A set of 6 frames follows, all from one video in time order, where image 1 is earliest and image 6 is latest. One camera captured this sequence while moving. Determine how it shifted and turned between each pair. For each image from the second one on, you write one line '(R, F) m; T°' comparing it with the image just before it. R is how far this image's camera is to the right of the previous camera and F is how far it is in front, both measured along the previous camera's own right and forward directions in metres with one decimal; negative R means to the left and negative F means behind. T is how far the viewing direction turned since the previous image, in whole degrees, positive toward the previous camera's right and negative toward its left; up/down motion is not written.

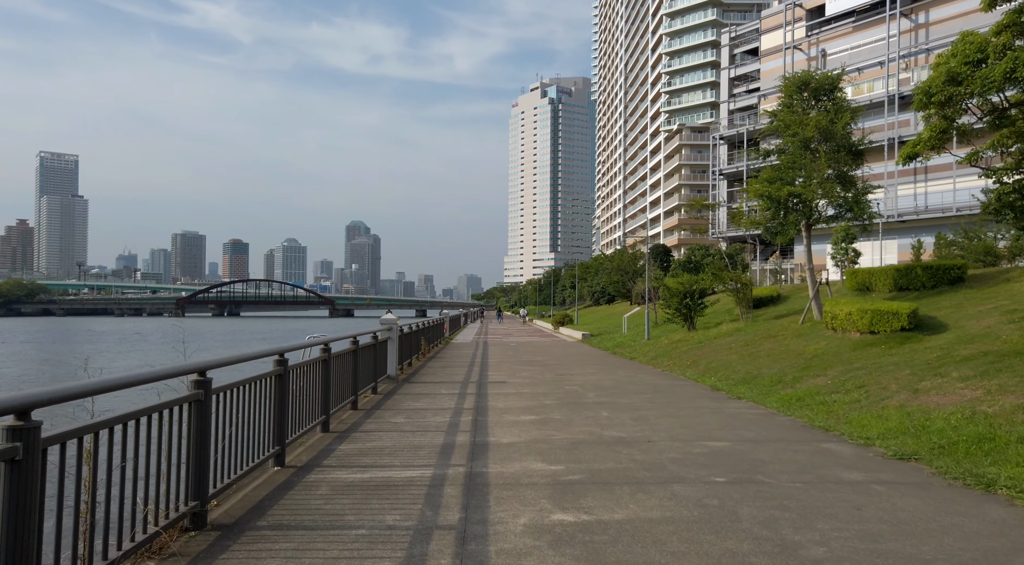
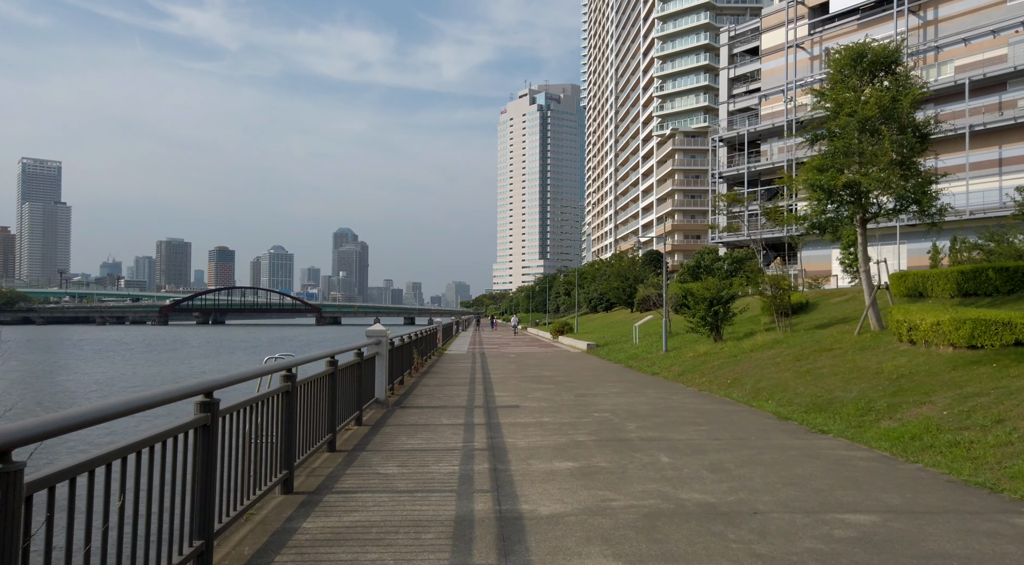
(-0.5, +2.7) m; +1°
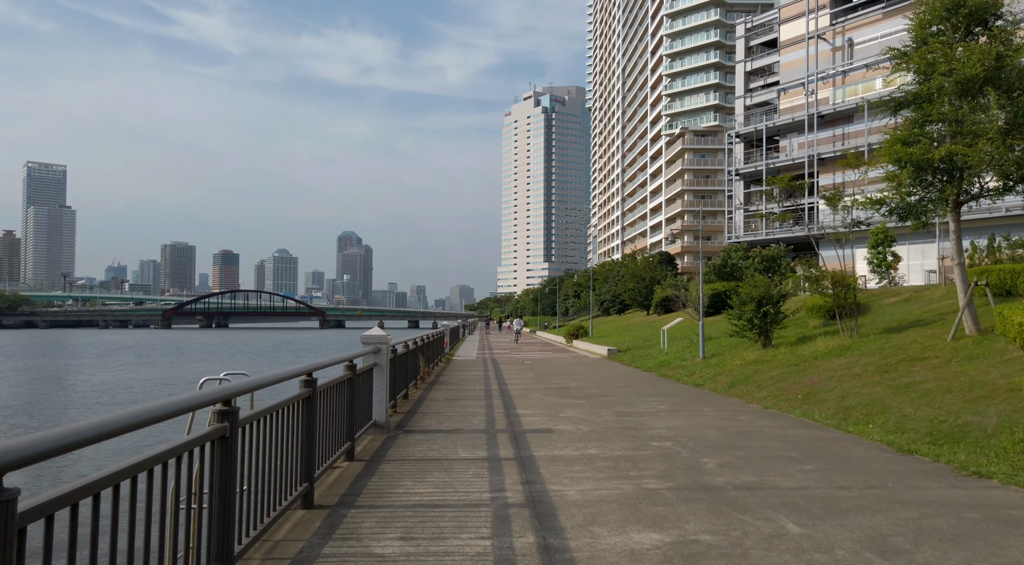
(-0.4, +2.6) m; 0°
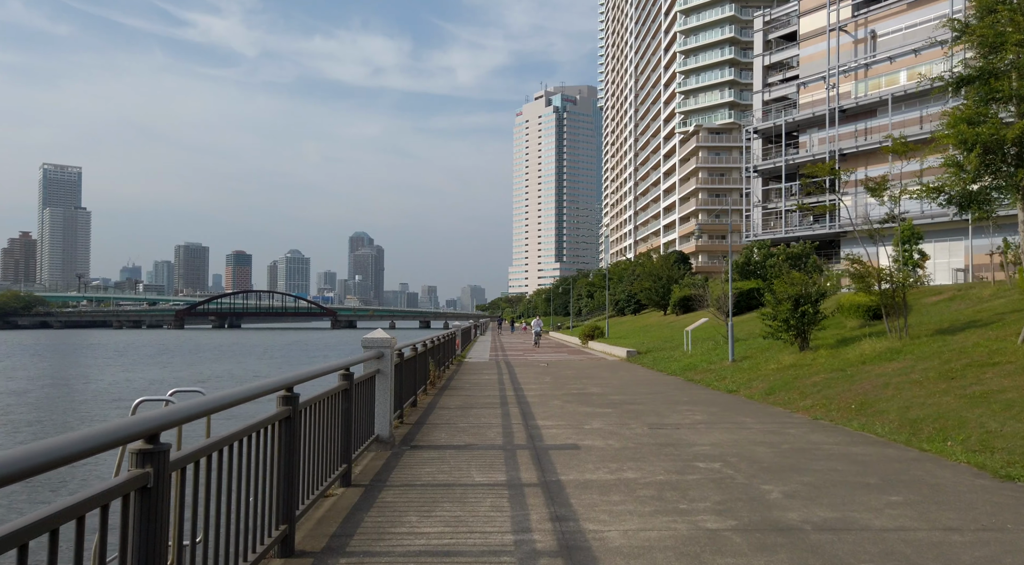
(-0.1, +1.3) m; -1°
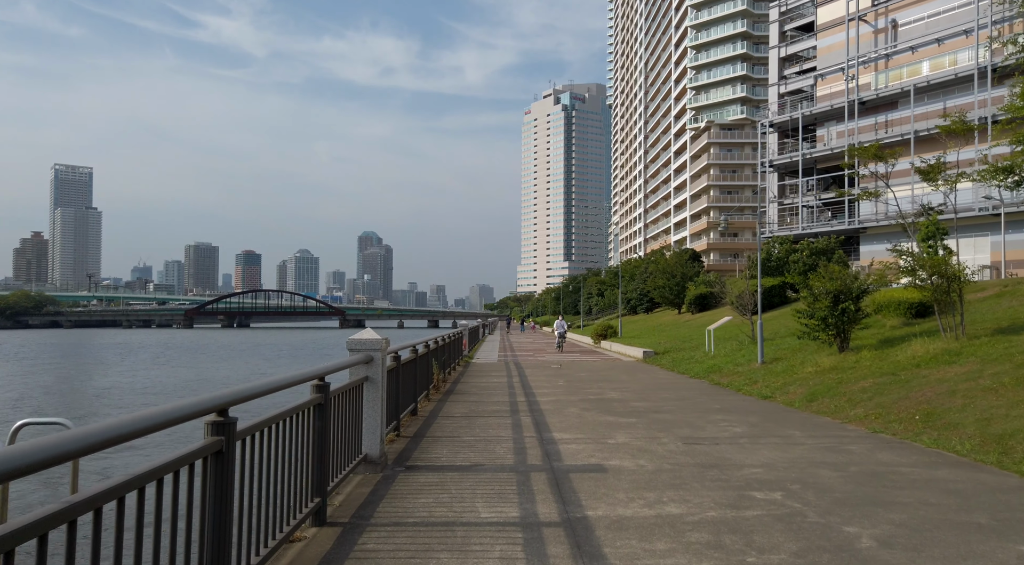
(0.0, +1.5) m; -1°
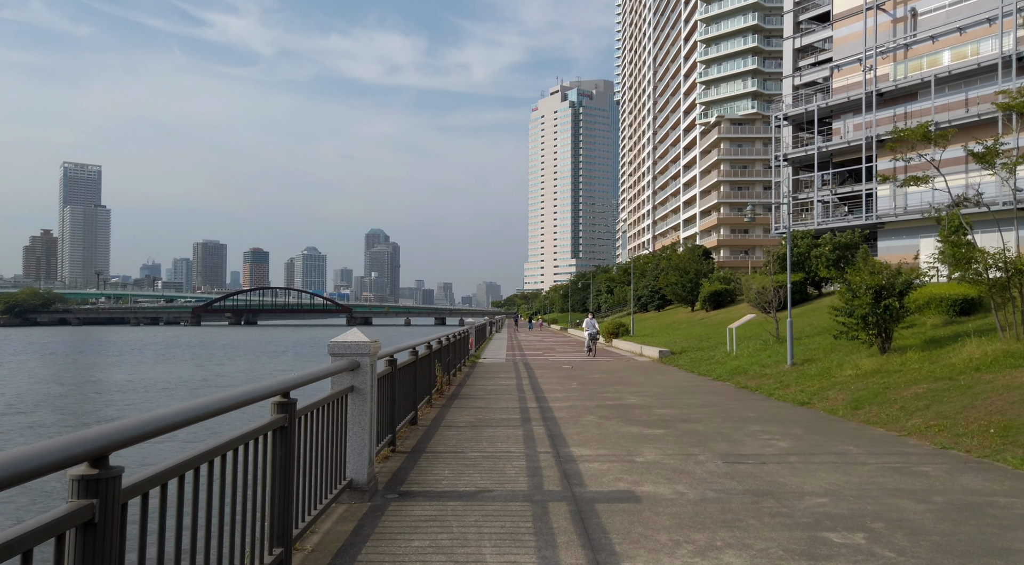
(-0.1, +1.3) m; -1°
